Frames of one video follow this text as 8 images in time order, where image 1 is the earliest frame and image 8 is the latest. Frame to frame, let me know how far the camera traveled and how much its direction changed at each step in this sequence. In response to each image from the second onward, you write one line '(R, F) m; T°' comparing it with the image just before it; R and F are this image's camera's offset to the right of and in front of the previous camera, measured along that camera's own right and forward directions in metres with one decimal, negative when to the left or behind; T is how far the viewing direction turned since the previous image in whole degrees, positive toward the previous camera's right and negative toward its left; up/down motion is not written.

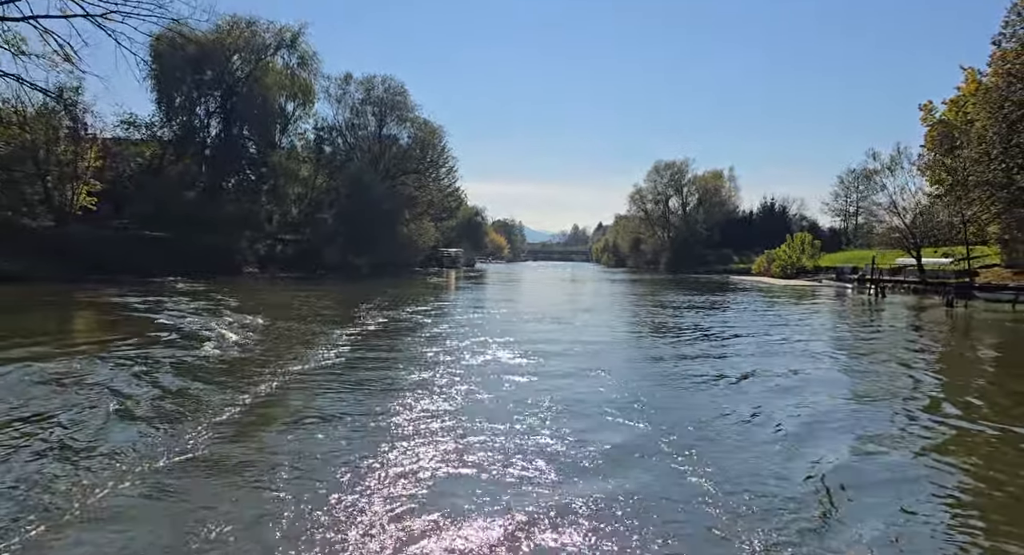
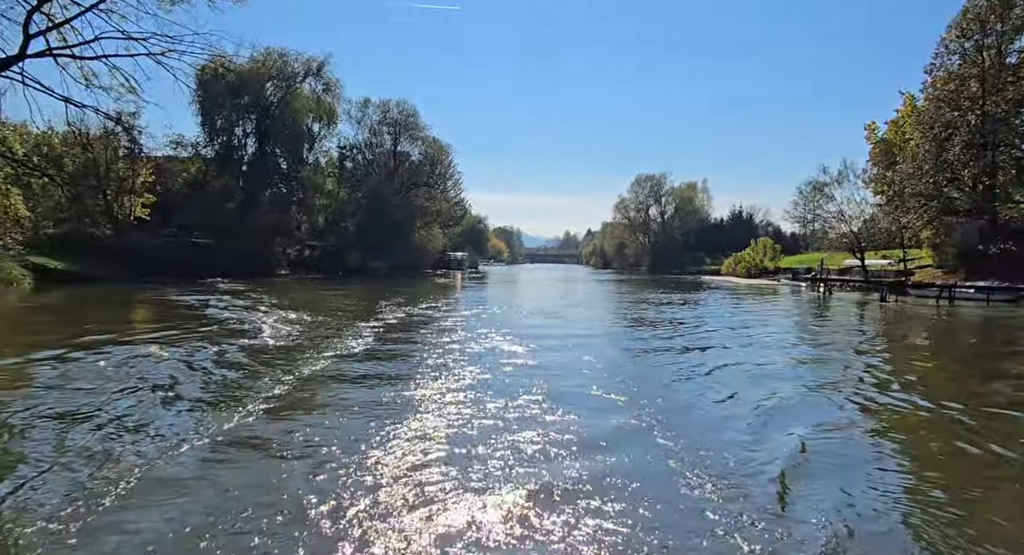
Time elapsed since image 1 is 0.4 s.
(-0.1, -3.9) m; 0°
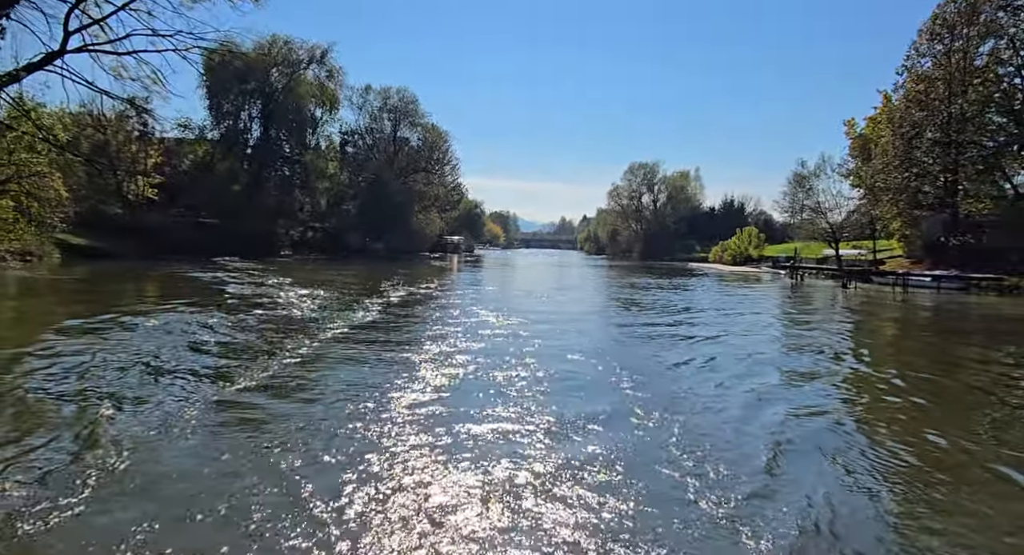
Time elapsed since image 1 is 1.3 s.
(+0.1, -1.5) m; 0°
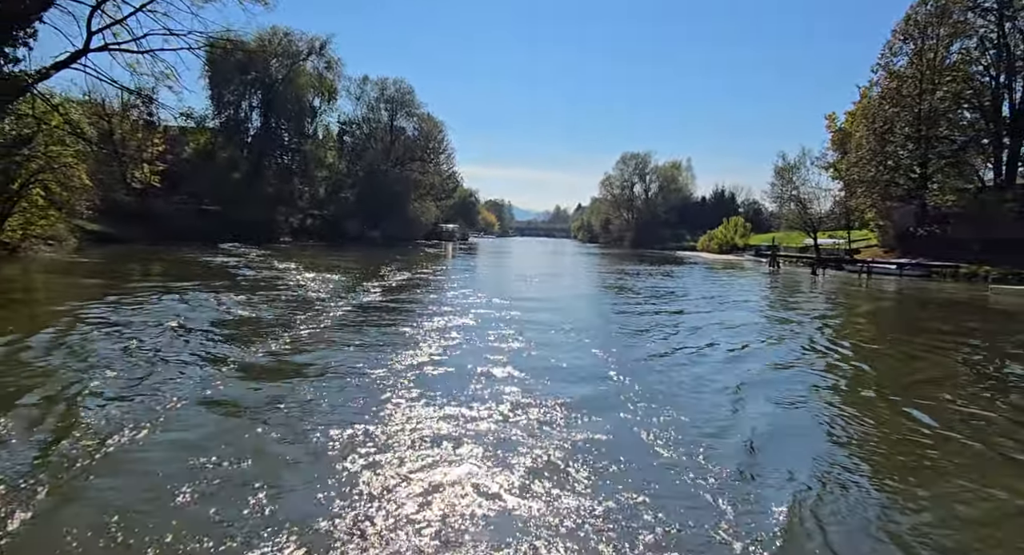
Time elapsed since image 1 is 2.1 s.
(+0.1, -1.3) m; 0°
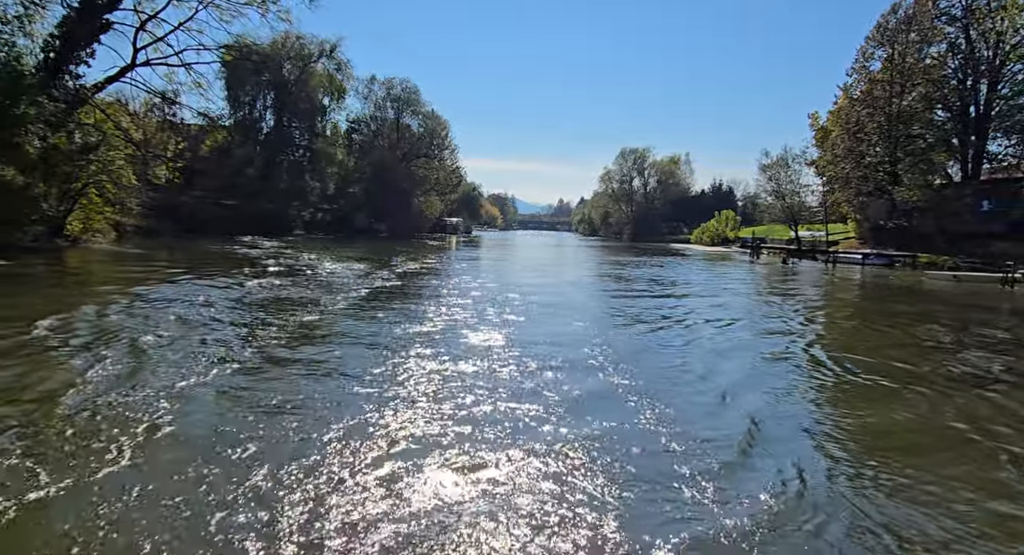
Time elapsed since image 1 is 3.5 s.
(+0.2, -2.0) m; 0°
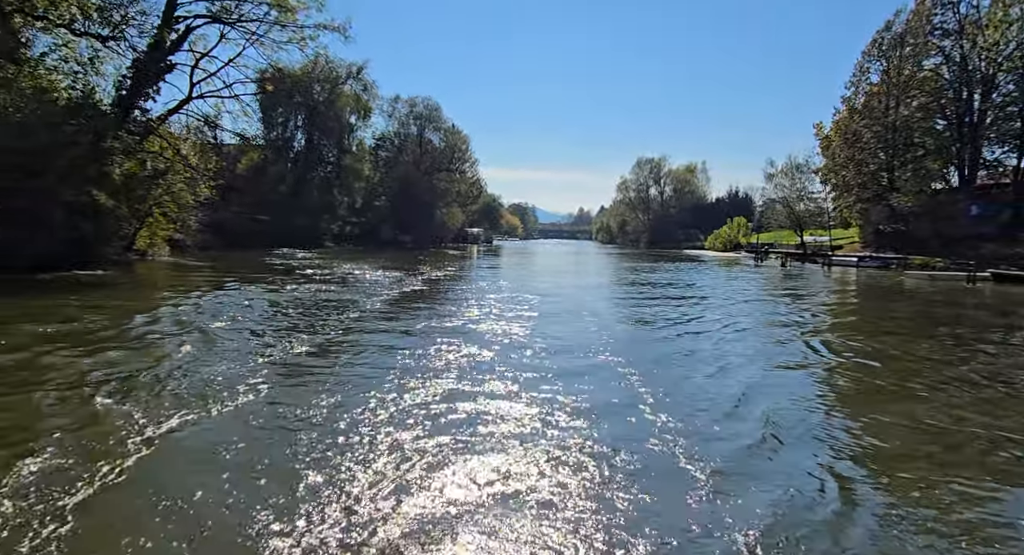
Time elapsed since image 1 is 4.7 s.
(+0.2, -1.8) m; -2°
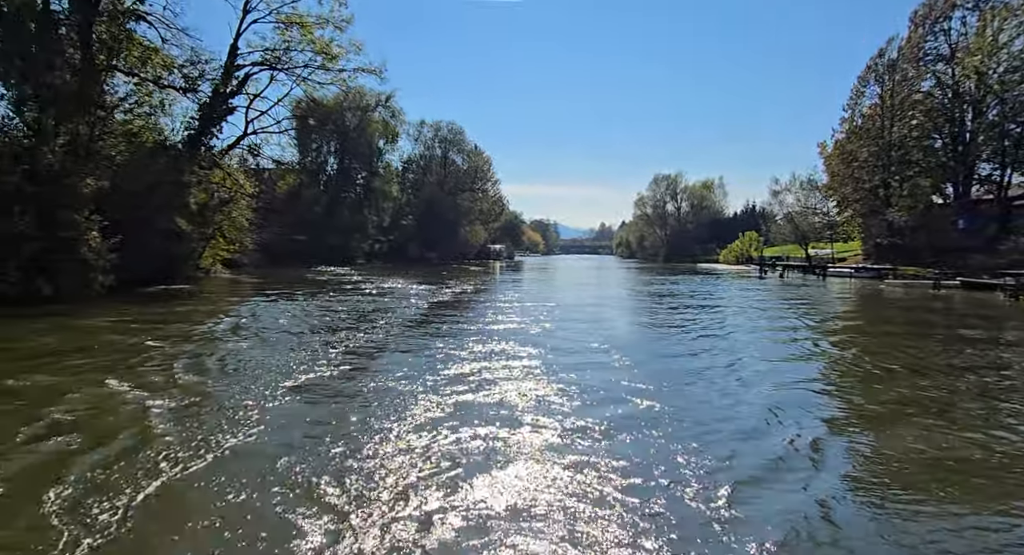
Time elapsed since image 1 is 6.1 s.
(+0.2, -2.3) m; -2°
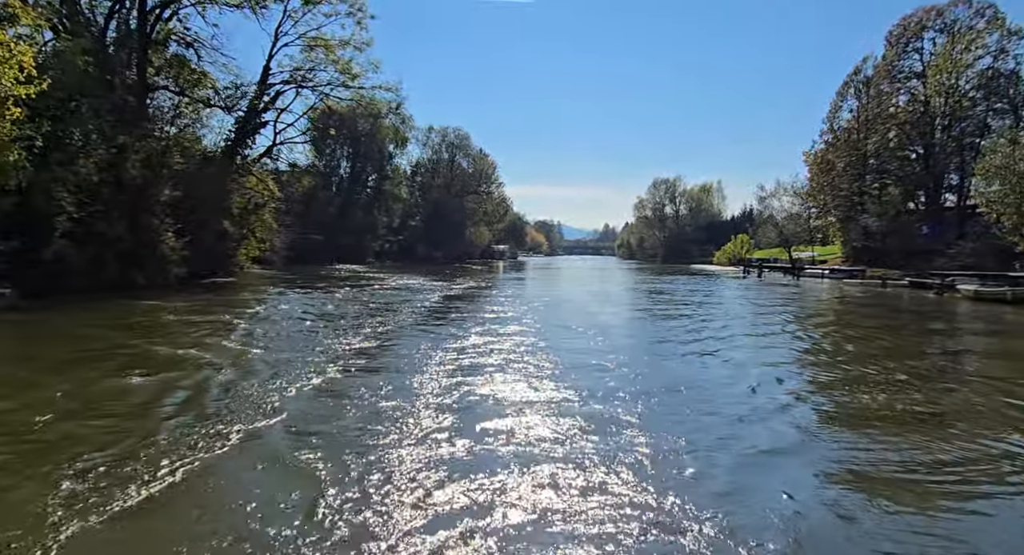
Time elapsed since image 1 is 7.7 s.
(+0.1, -2.5) m; 0°
